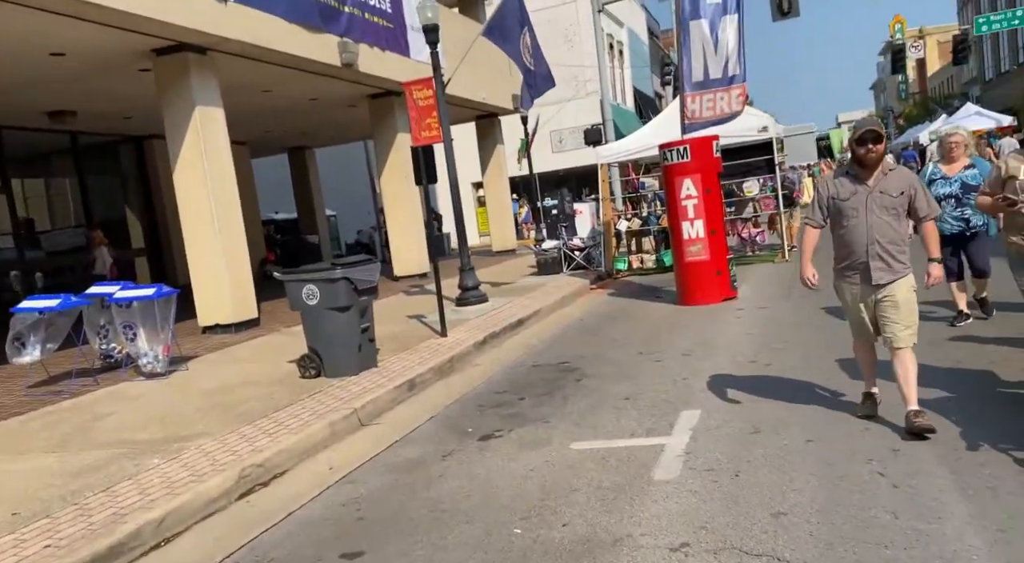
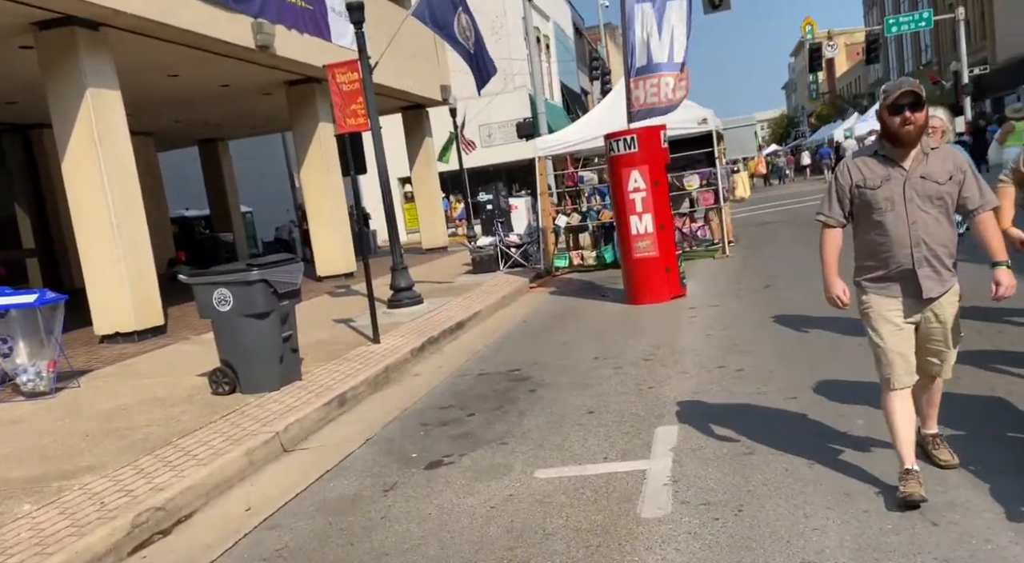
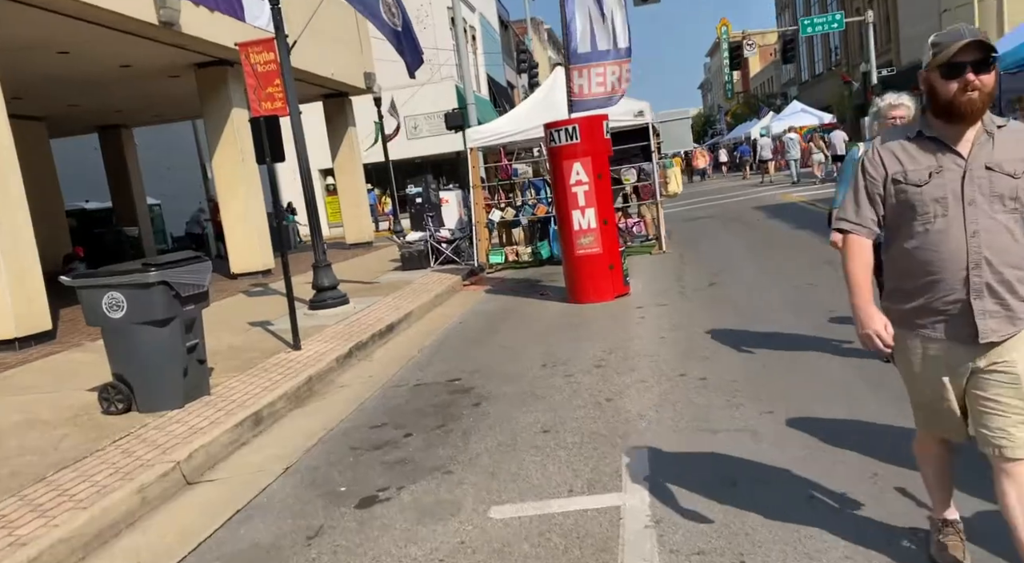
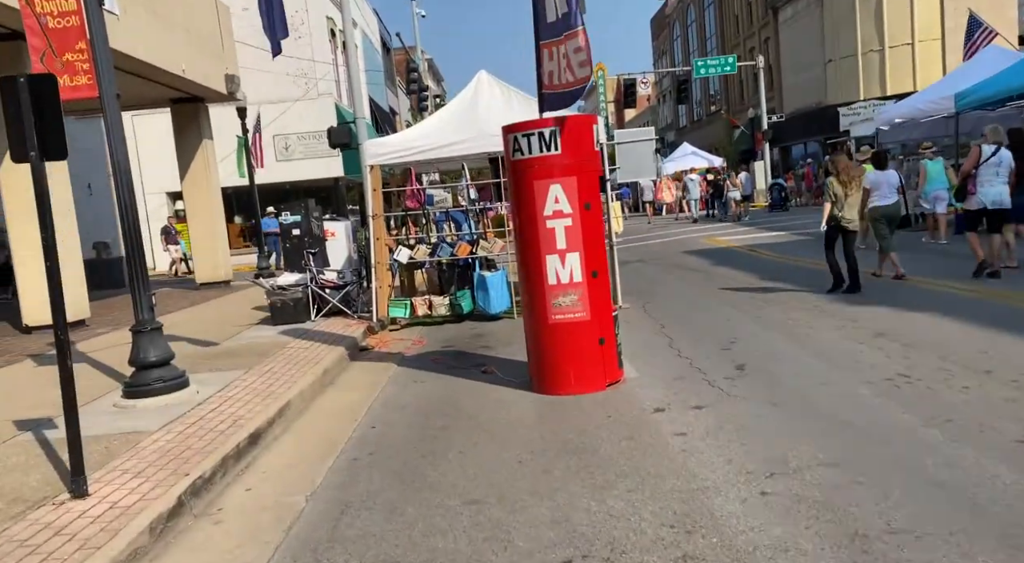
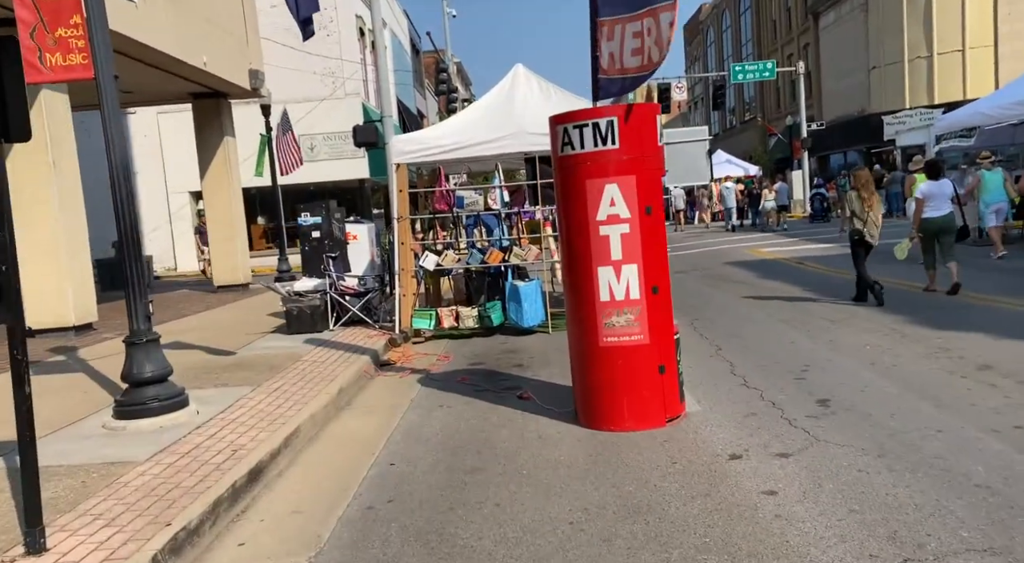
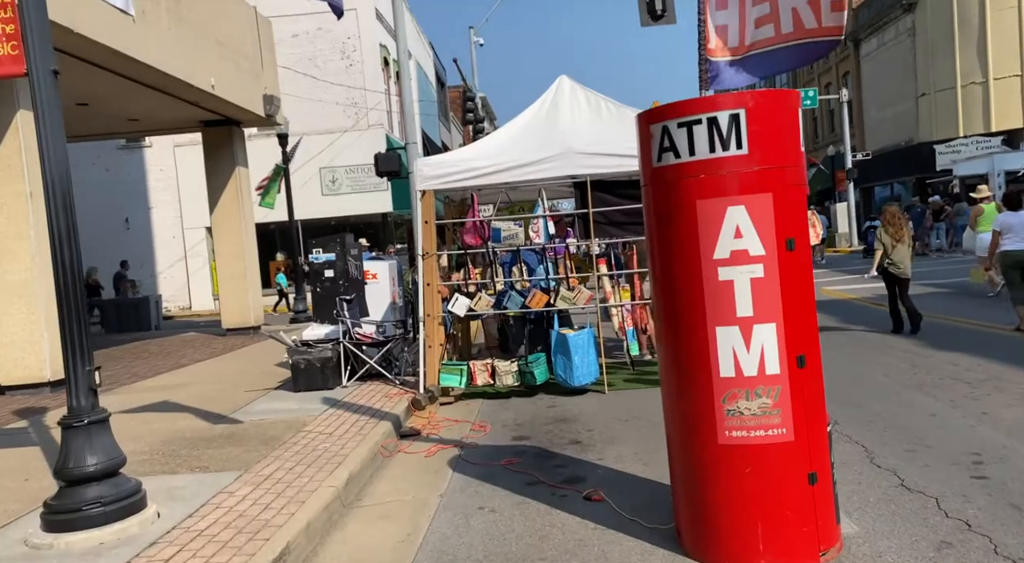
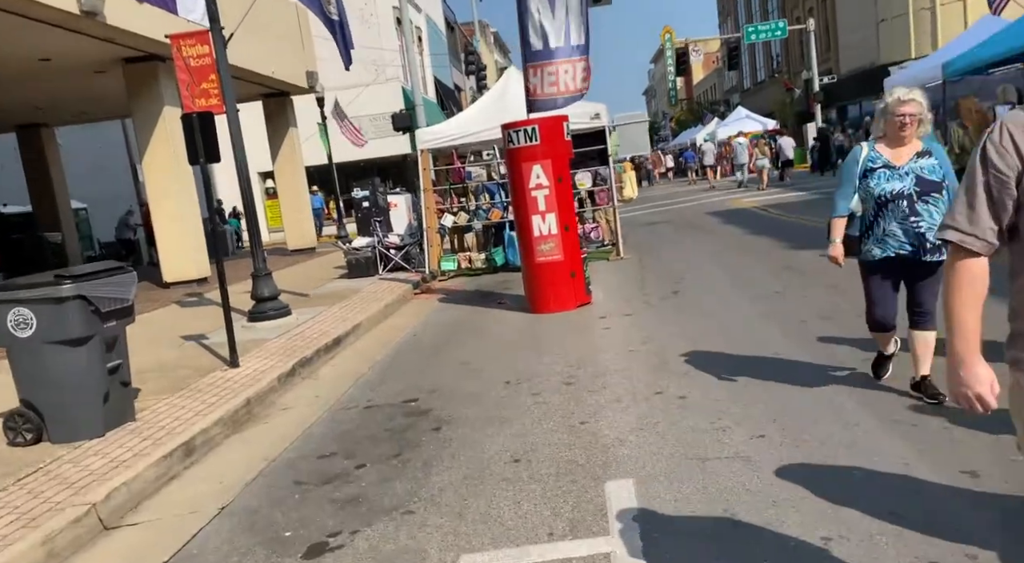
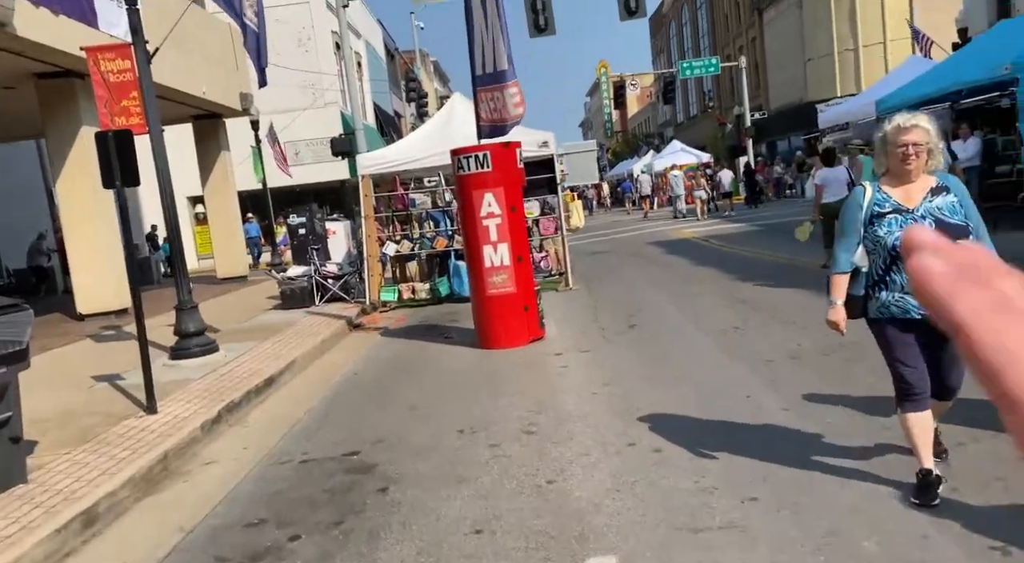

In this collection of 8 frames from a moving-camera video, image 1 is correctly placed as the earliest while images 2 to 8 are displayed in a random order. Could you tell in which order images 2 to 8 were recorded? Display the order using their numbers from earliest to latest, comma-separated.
2, 3, 7, 8, 4, 5, 6
